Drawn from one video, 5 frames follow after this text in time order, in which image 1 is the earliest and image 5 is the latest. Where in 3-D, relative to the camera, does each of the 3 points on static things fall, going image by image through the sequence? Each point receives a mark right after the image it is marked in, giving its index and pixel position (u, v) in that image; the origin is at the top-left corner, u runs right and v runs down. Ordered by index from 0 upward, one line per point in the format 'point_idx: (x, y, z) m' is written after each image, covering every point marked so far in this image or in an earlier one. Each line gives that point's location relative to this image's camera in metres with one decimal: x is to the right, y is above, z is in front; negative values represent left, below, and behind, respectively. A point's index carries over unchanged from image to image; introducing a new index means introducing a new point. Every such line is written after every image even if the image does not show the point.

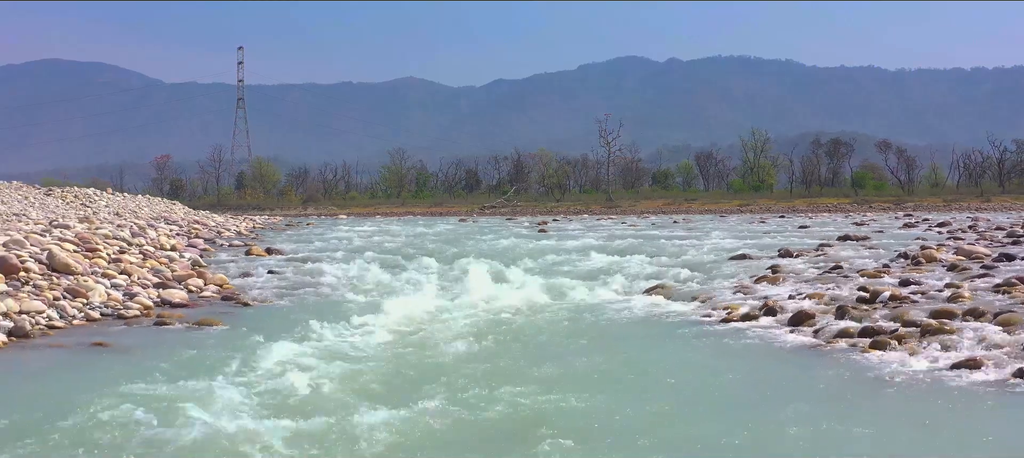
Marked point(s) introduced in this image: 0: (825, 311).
0: (+3.8, -1.0, +8.6) m
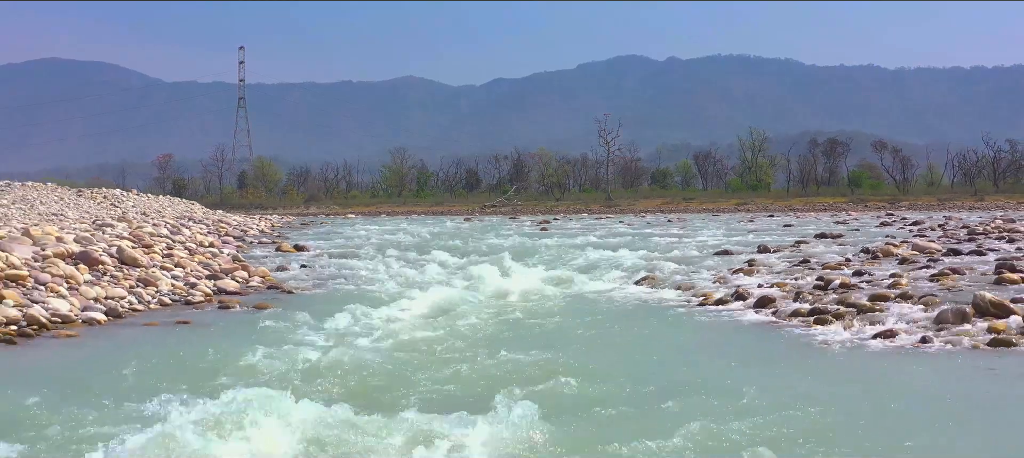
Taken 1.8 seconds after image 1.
0: (+3.9, -0.9, +10.1) m
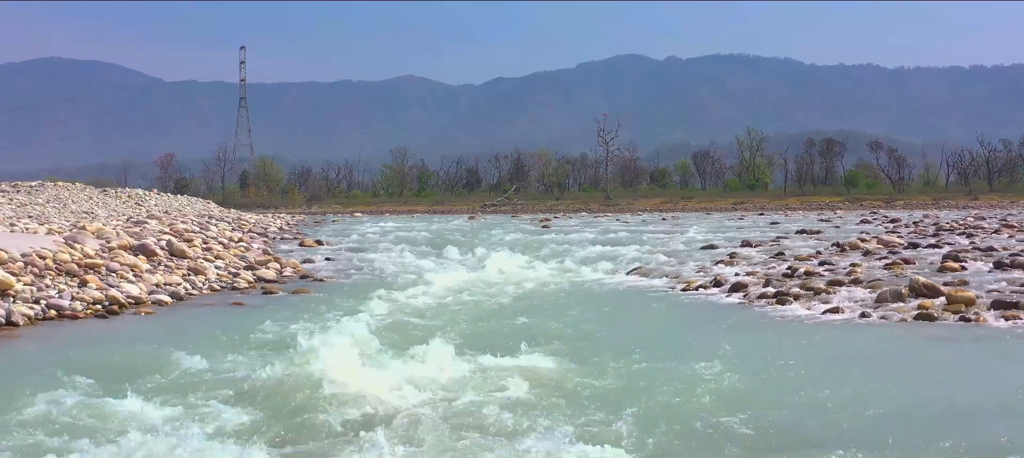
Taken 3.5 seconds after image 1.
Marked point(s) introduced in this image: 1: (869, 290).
0: (+4.0, -0.9, +11.6) m
1: (+5.1, -0.9, +10.0) m
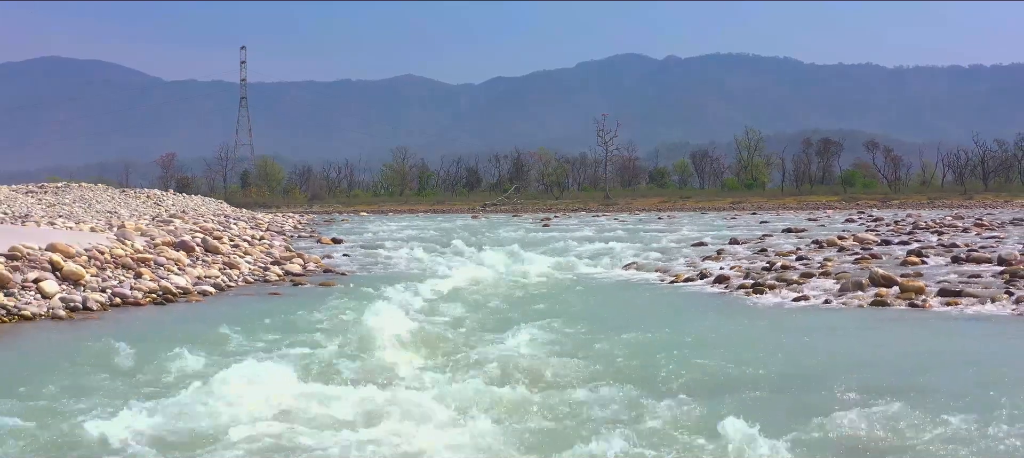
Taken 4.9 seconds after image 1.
0: (+4.1, -0.8, +12.8) m
1: (+5.2, -0.8, +11.2) m
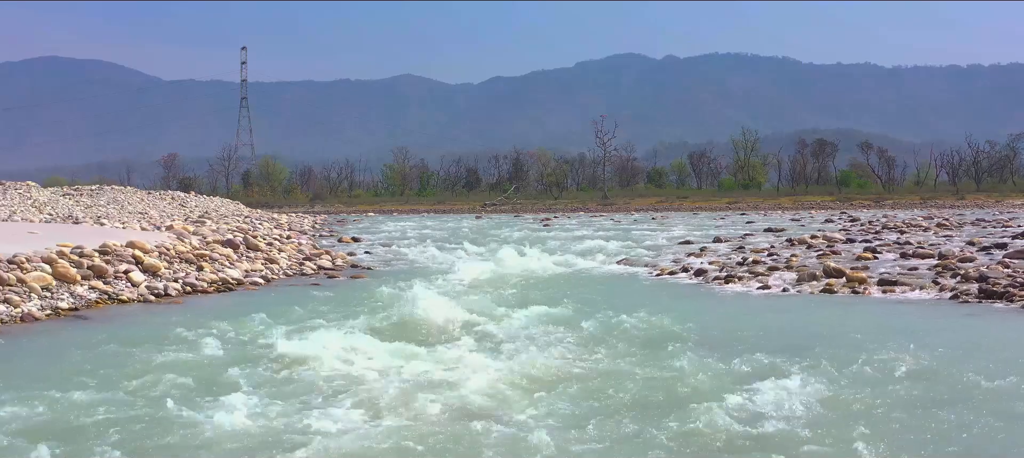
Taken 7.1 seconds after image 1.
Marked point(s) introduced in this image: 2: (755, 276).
0: (+4.2, -0.8, +14.7) m
1: (+5.3, -0.8, +13.1) m
2: (+4.6, -0.9, +13.2) m
